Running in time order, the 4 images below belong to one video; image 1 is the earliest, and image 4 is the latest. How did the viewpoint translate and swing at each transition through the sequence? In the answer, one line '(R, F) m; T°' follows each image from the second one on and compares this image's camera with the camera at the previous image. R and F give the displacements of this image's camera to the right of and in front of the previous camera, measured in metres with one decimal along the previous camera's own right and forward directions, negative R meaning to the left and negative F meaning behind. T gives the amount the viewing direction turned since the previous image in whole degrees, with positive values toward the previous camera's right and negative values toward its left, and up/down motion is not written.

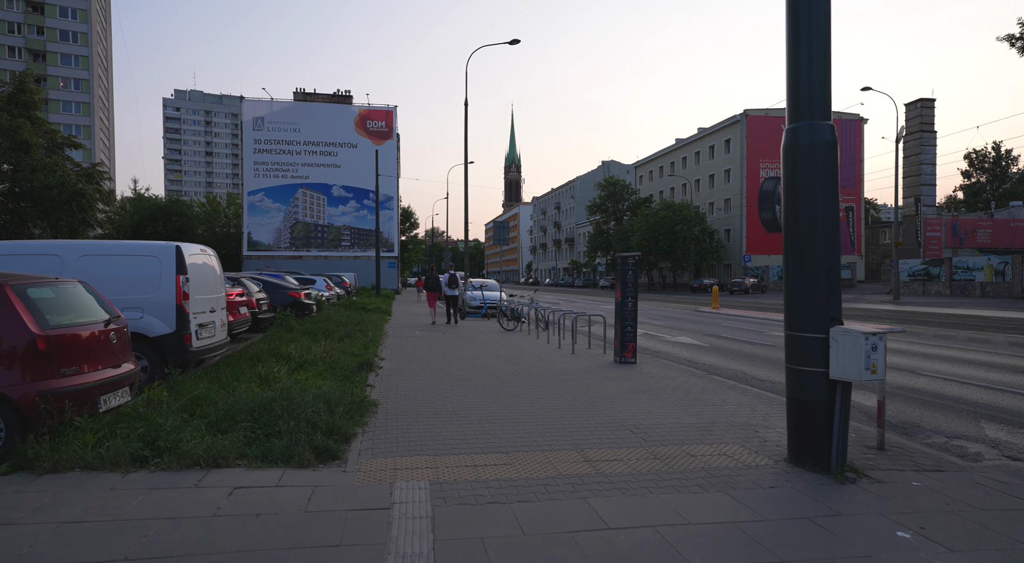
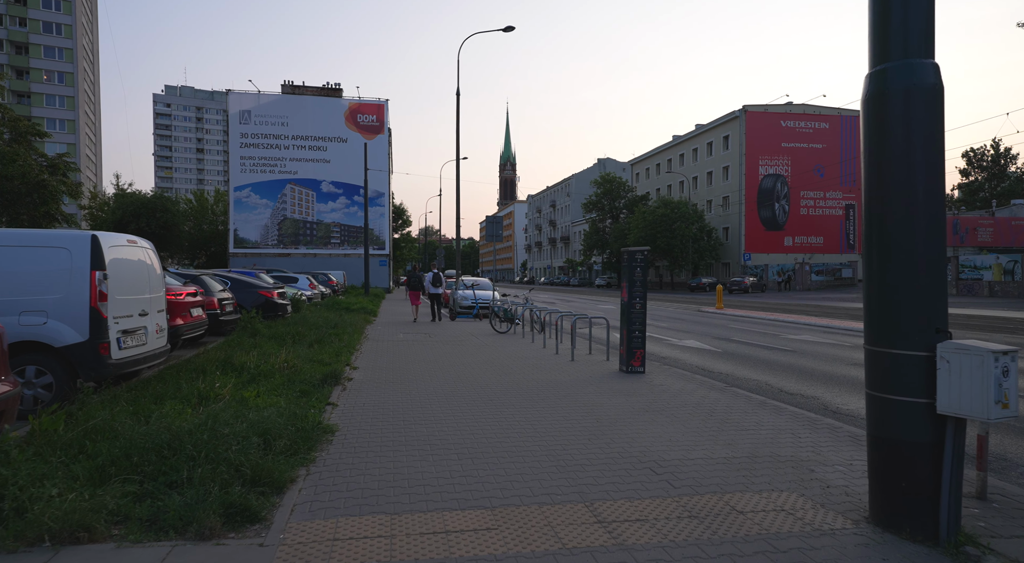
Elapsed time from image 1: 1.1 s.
(0.0, +1.3) m; 0°
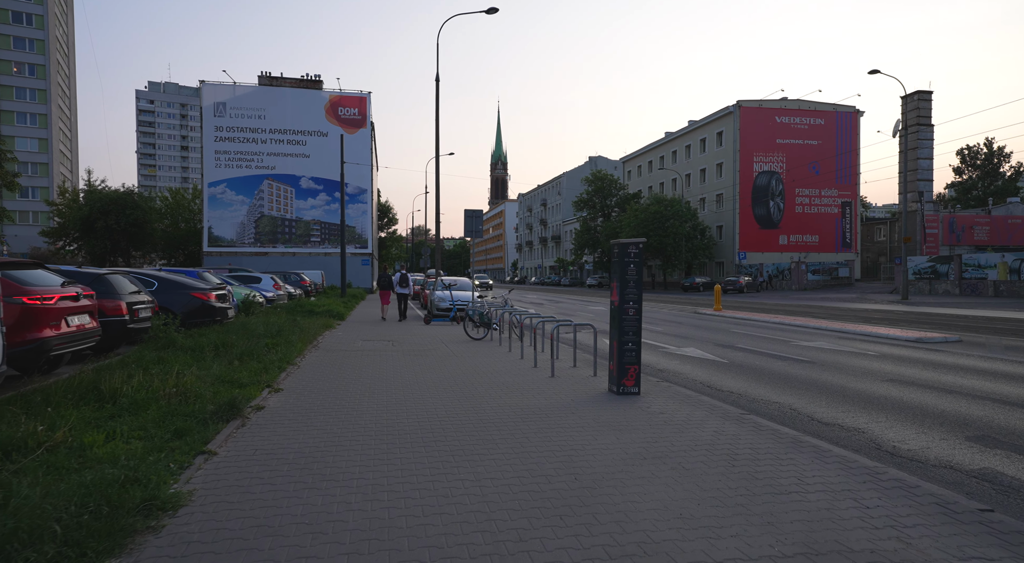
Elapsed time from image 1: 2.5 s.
(+0.3, +1.9) m; +1°
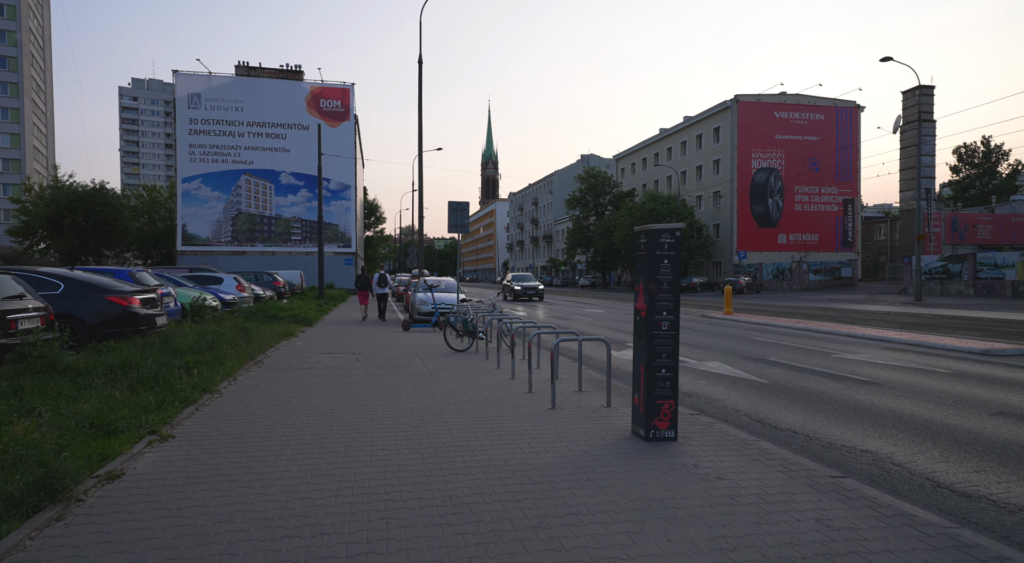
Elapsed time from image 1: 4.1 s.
(0.0, +2.2) m; +1°
